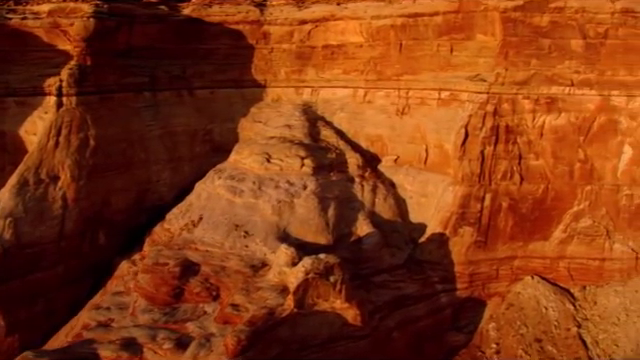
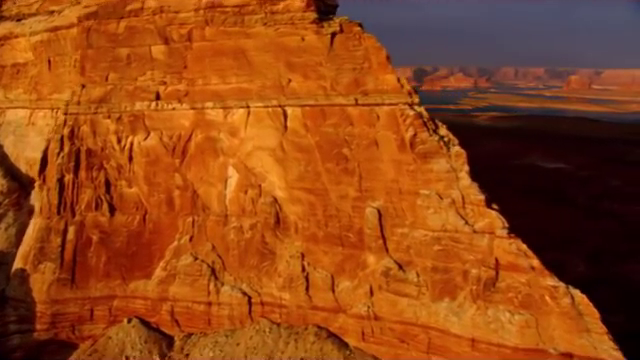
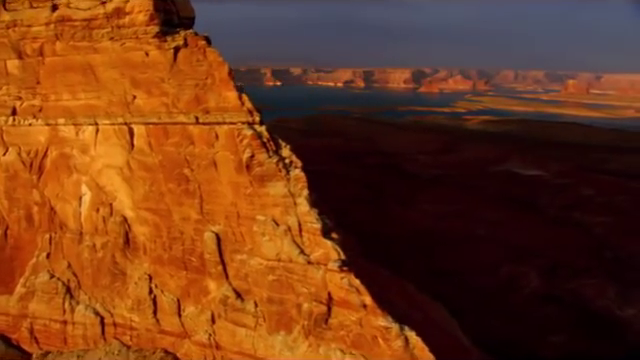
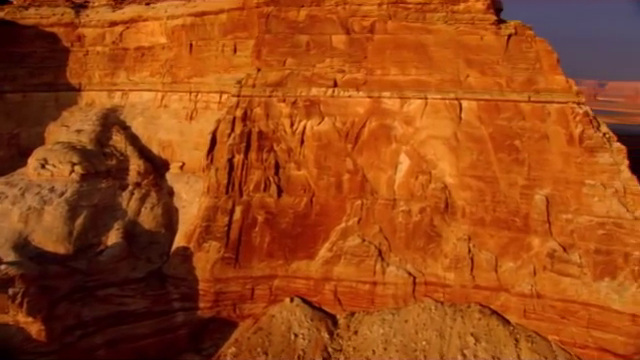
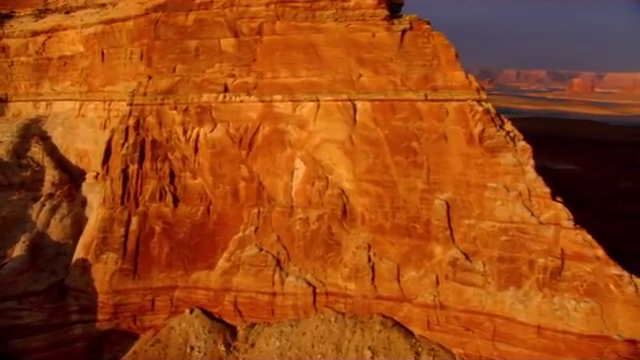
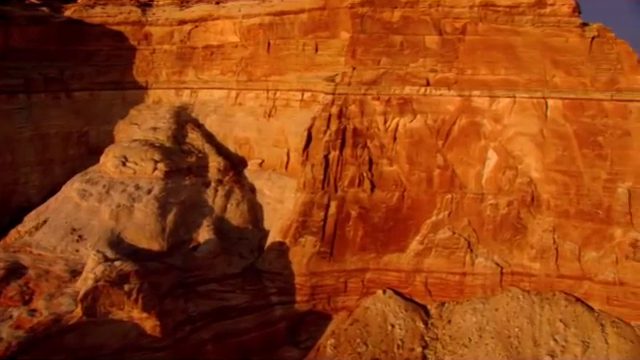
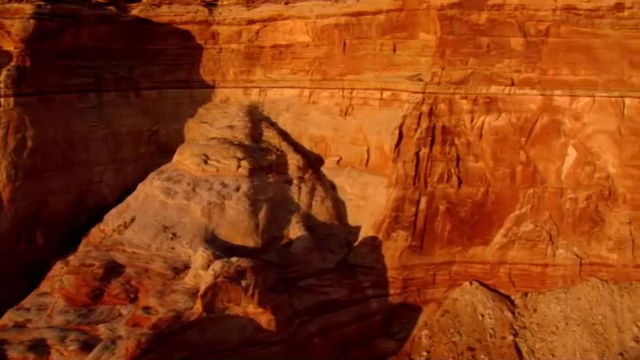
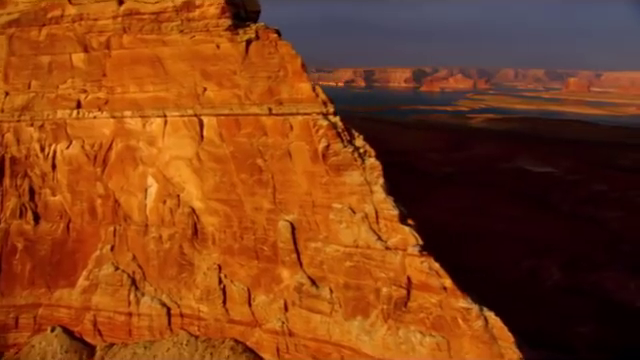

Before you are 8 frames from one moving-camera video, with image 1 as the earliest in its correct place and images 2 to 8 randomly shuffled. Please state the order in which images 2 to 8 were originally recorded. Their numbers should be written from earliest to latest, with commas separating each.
7, 6, 4, 5, 2, 8, 3
